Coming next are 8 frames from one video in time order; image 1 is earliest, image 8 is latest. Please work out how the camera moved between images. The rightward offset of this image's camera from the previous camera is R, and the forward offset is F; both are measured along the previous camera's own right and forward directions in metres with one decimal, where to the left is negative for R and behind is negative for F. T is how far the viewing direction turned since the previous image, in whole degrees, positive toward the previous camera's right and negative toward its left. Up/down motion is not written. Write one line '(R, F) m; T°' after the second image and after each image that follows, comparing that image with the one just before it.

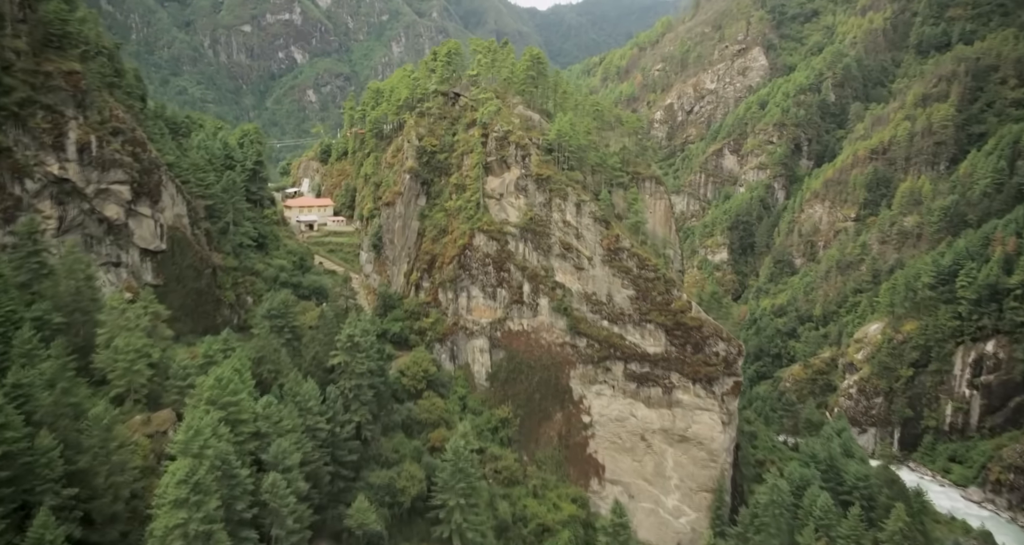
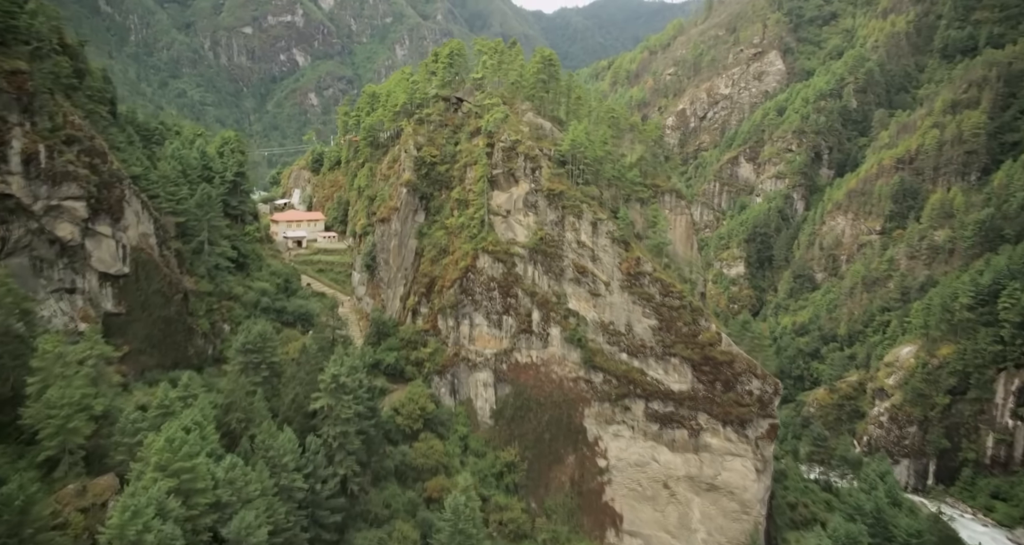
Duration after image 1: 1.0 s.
(-0.3, +6.3) m; 0°
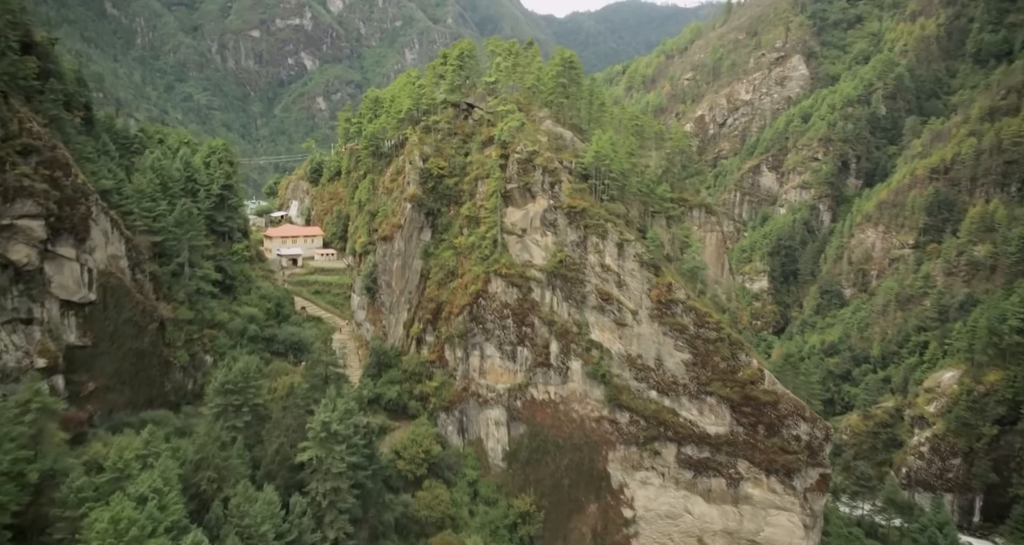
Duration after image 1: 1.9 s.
(-0.4, +5.7) m; -1°
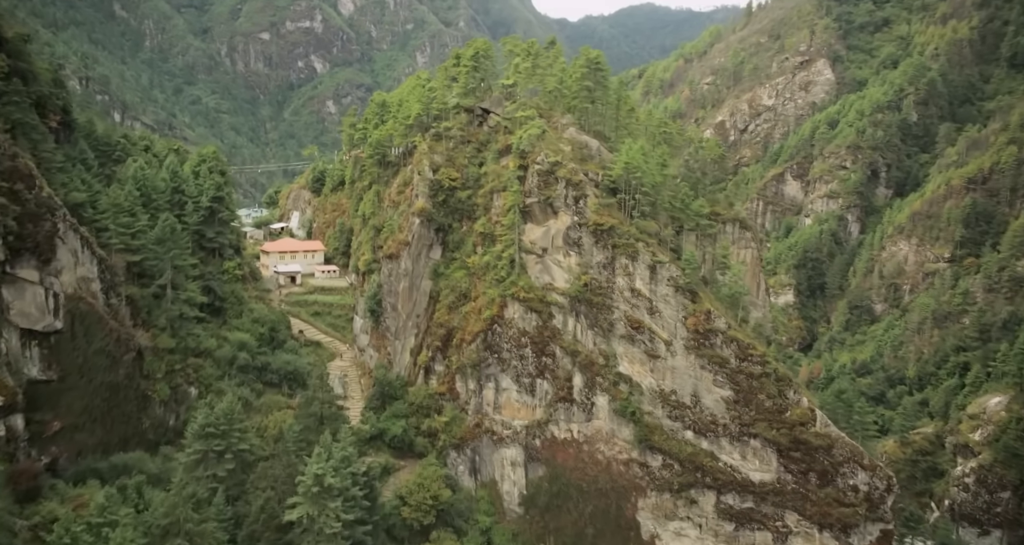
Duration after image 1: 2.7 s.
(-0.5, +5.0) m; -1°
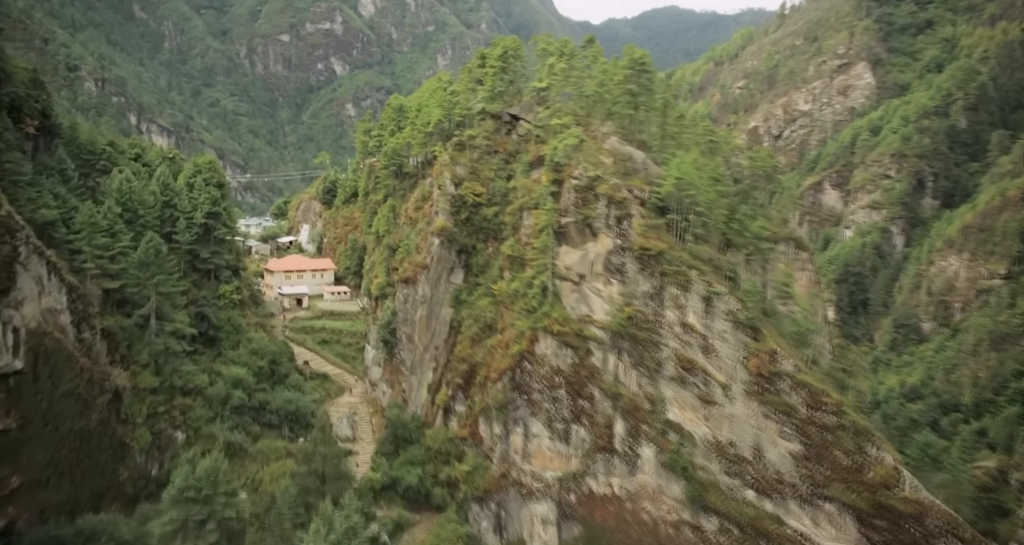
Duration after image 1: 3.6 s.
(-0.8, +5.6) m; -1°
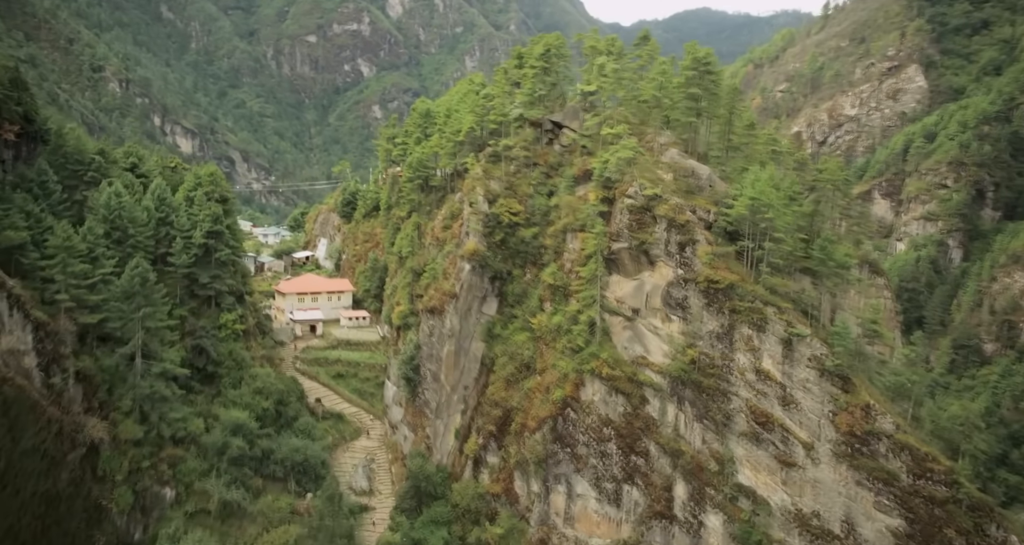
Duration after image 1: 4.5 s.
(-0.9, +5.4) m; -2°
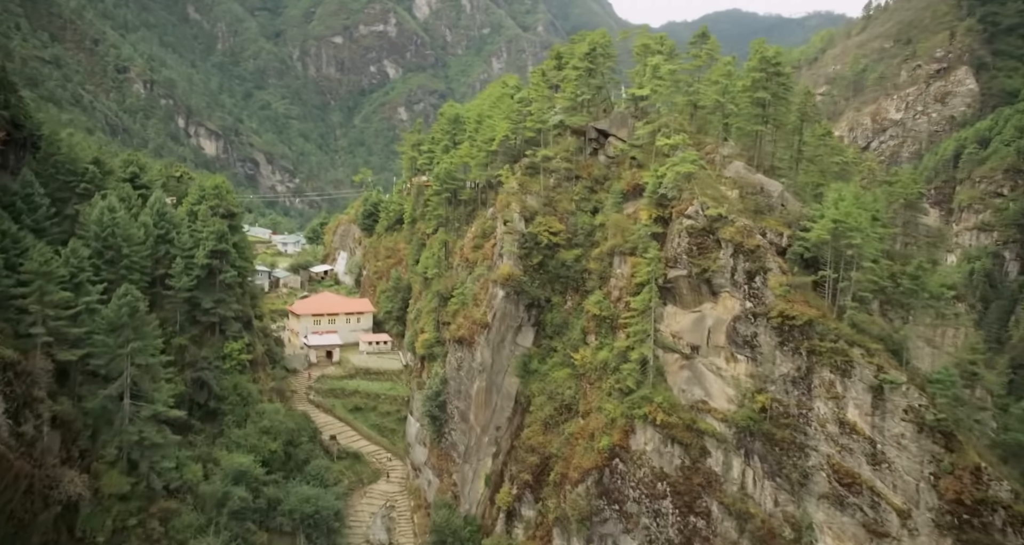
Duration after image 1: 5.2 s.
(-0.7, +4.2) m; -2°
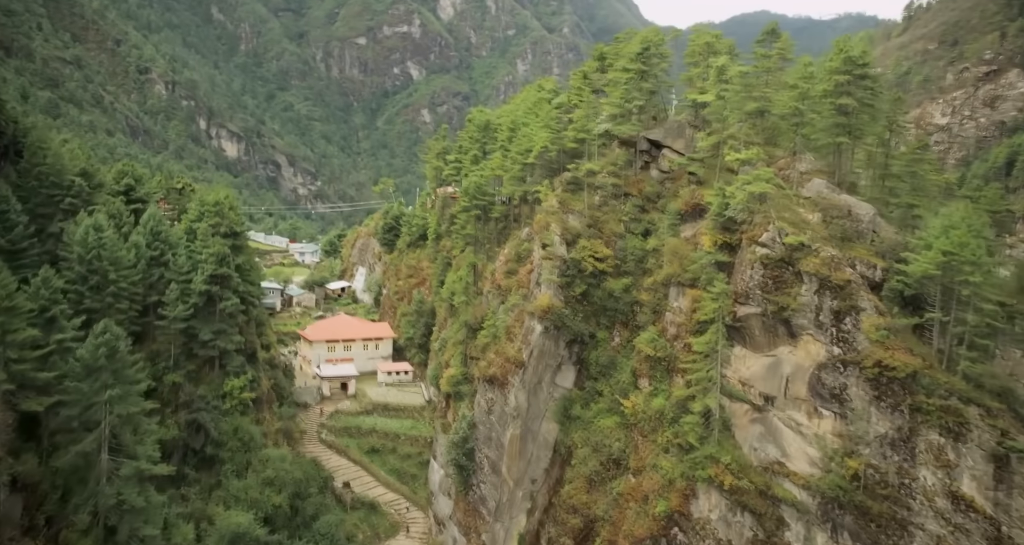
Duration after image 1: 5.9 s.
(-0.7, +4.2) m; -2°
